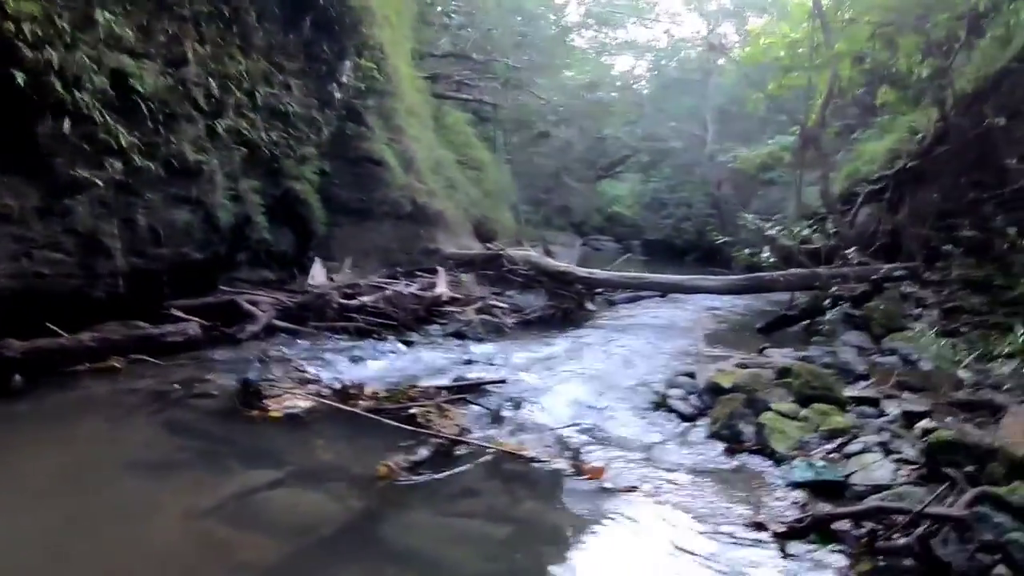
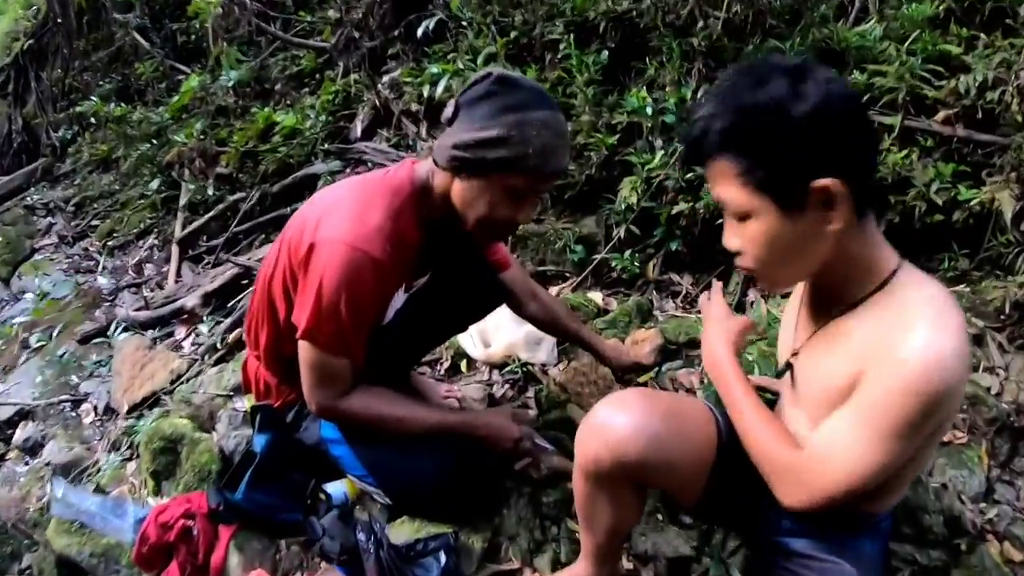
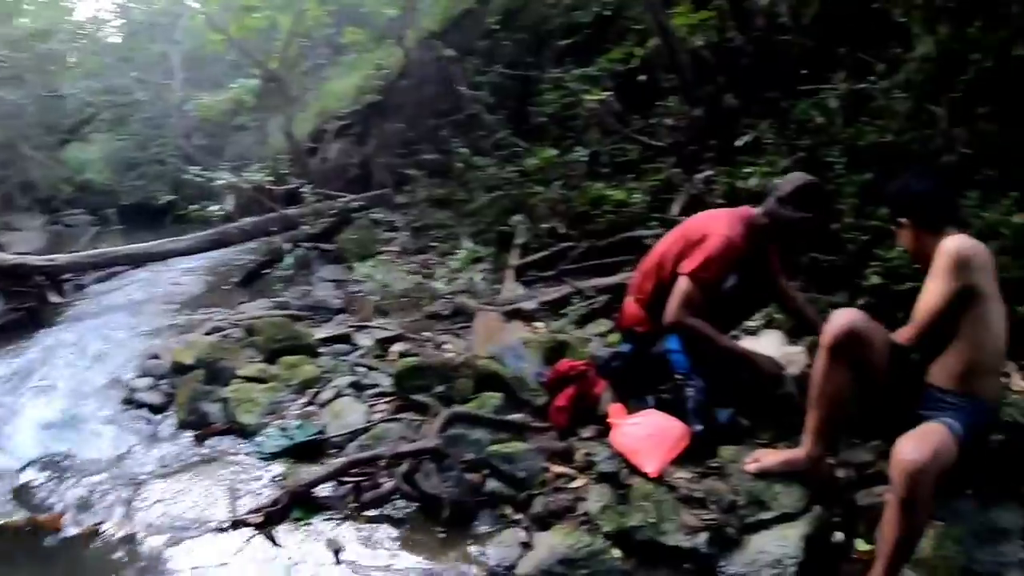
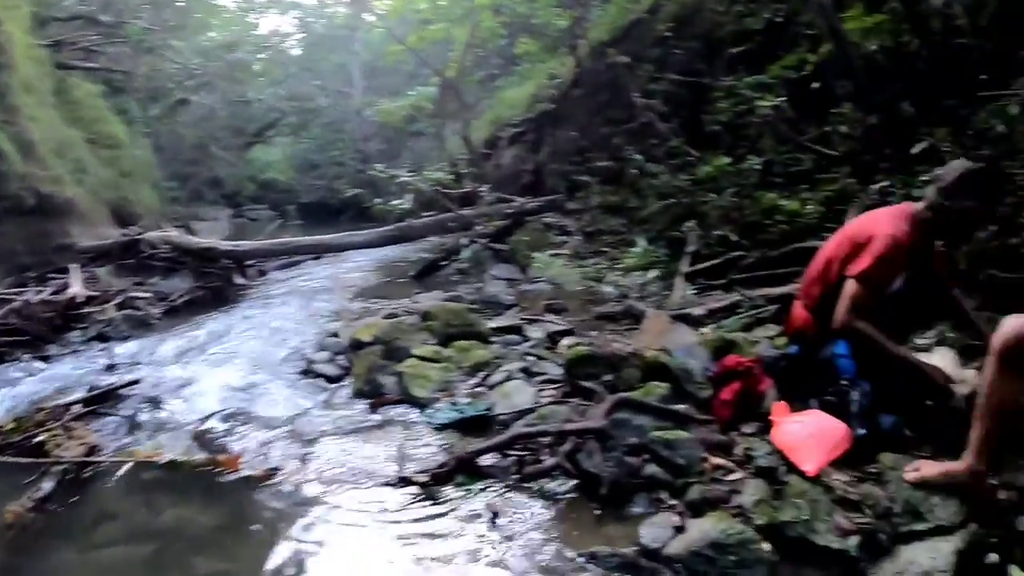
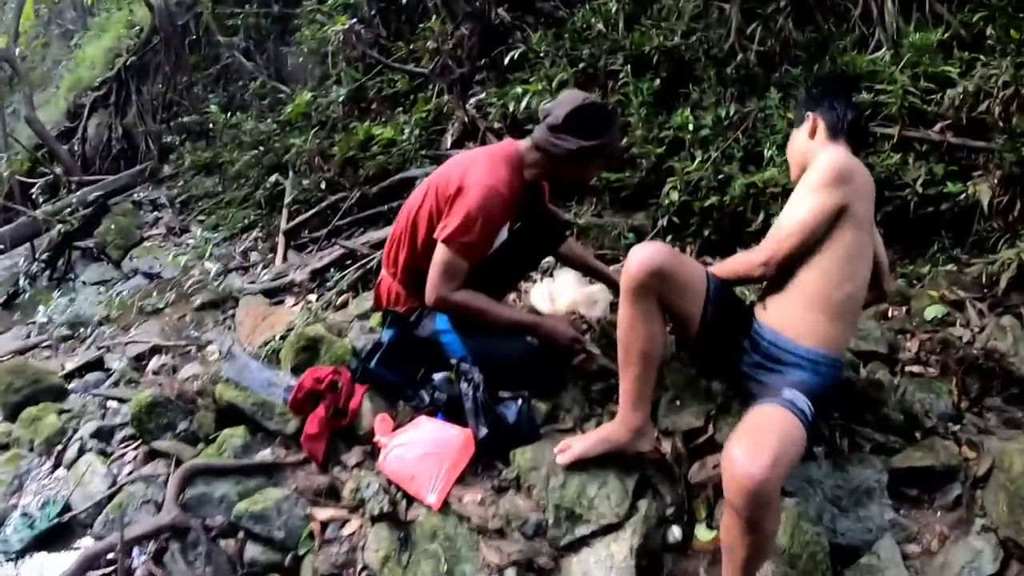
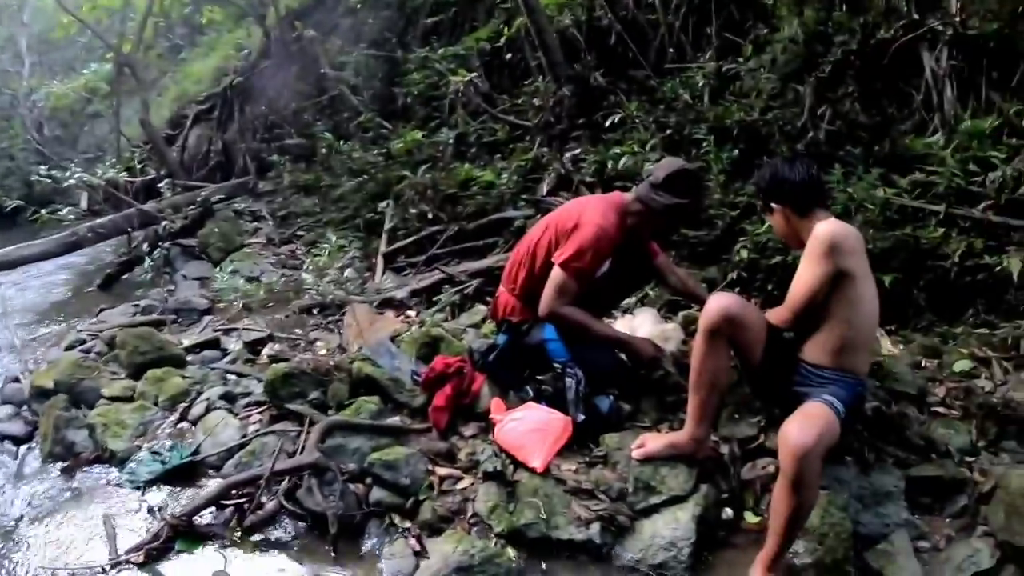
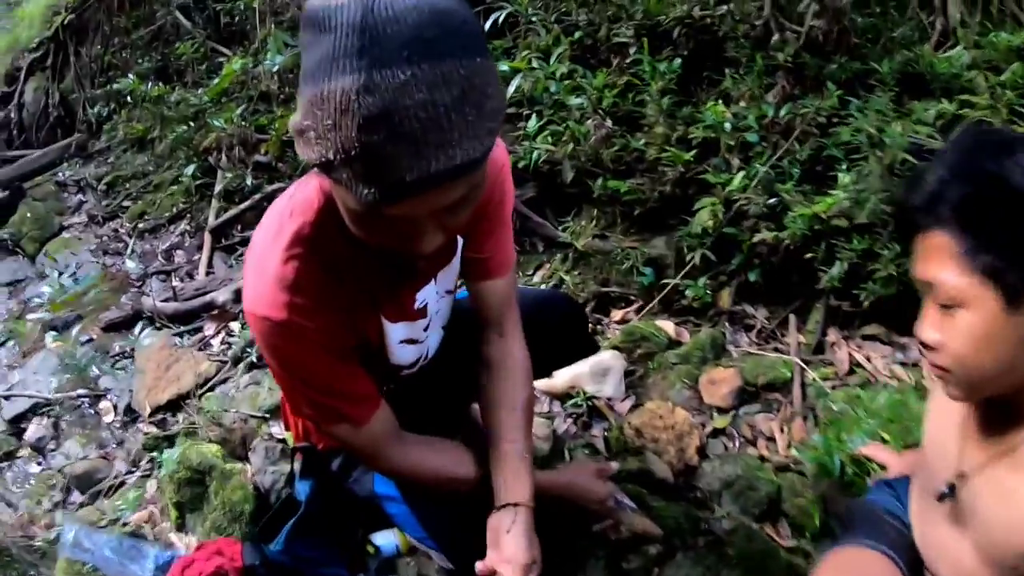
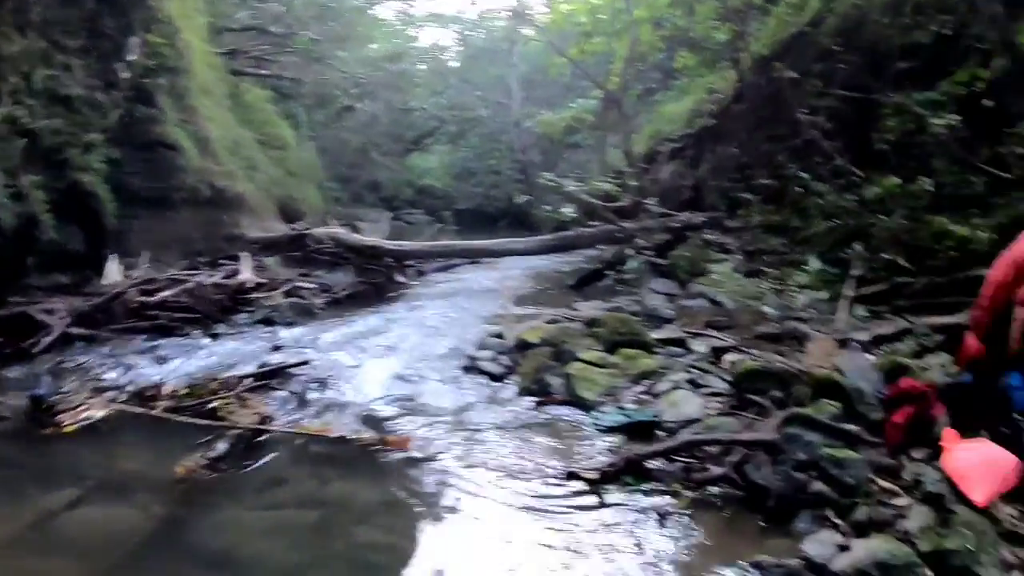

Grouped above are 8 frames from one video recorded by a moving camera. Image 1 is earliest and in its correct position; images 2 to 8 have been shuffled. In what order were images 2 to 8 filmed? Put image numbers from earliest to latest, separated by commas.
8, 4, 3, 6, 5, 2, 7
